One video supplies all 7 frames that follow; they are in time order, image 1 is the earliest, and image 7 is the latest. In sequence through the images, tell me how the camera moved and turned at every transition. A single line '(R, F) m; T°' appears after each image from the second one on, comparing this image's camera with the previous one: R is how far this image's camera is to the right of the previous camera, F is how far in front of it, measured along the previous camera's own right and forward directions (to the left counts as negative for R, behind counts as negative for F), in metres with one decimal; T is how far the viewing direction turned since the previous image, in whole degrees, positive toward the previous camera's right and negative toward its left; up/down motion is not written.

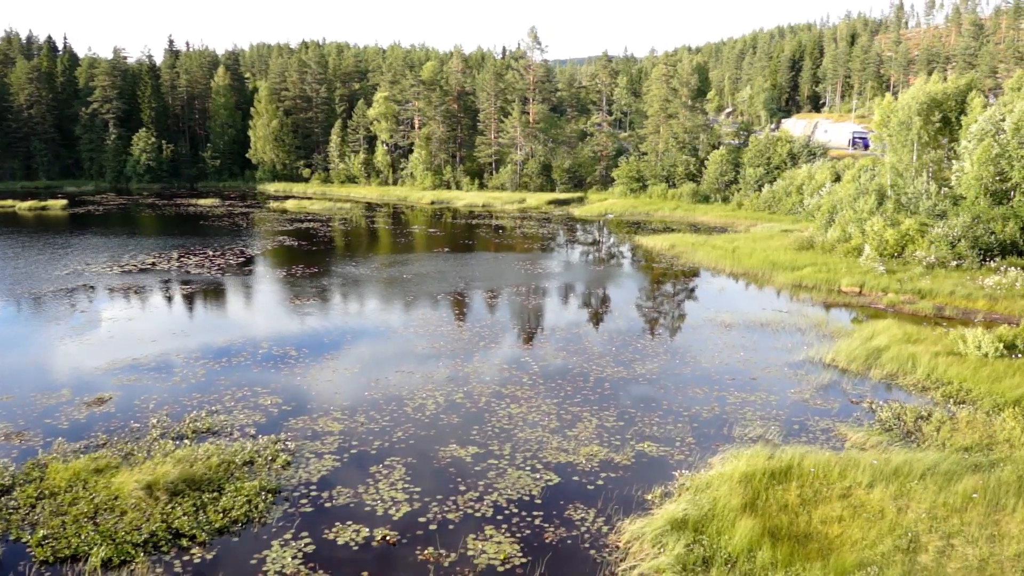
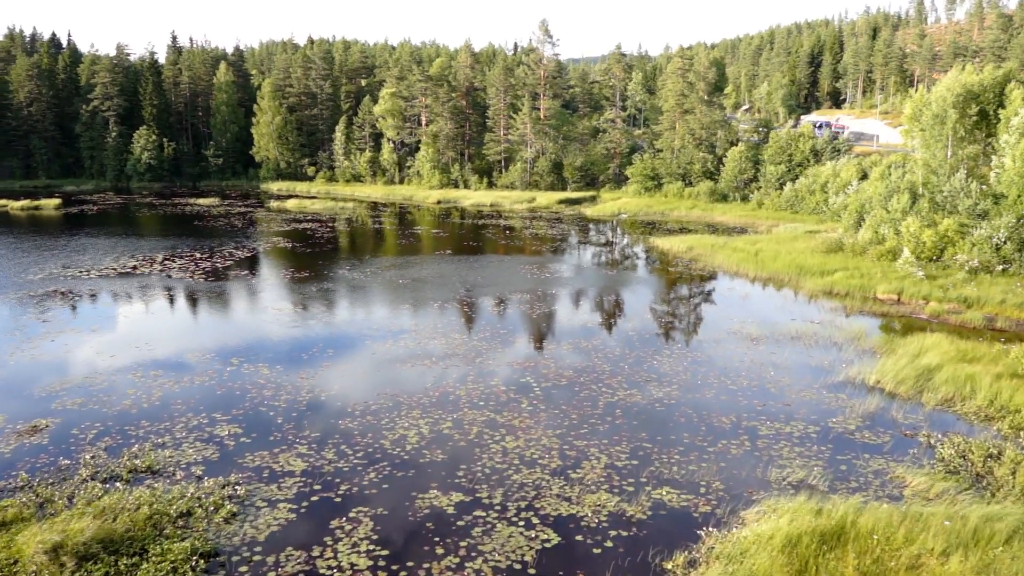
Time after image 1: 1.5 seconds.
(+0.3, +2.2) m; -1°
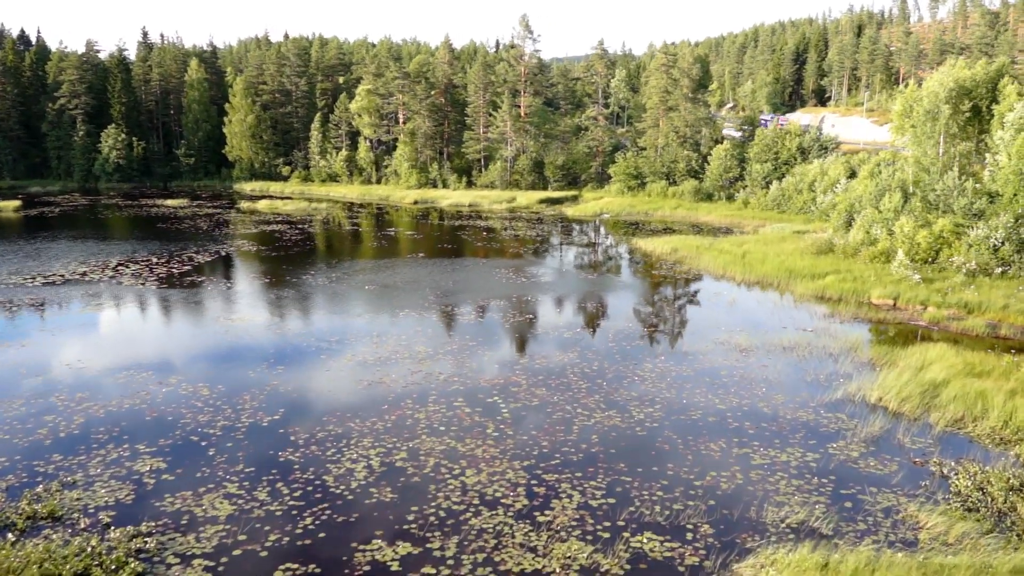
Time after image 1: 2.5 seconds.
(+0.3, +1.5) m; +1°
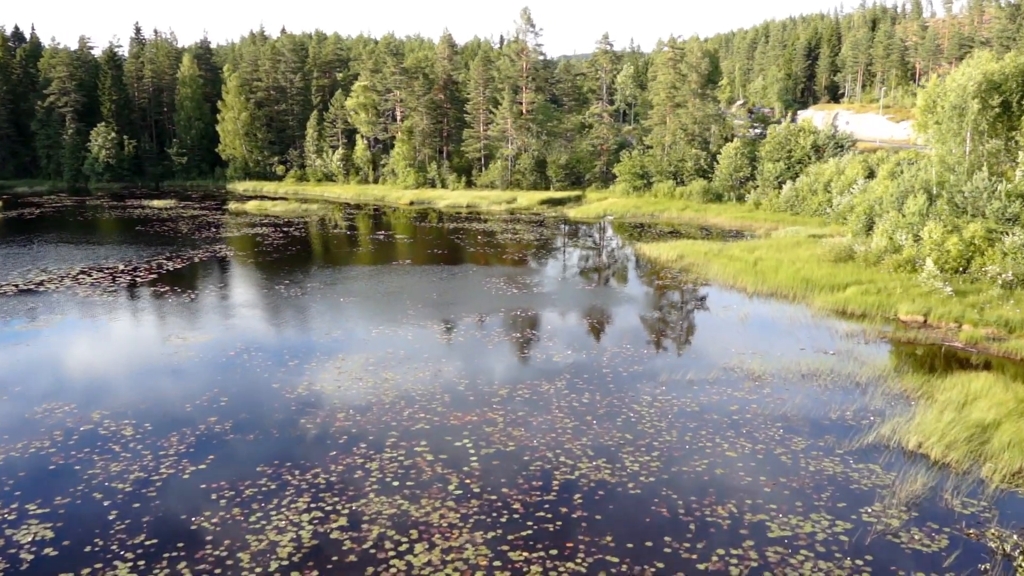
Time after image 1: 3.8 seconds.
(+0.5, +2.2) m; -1°
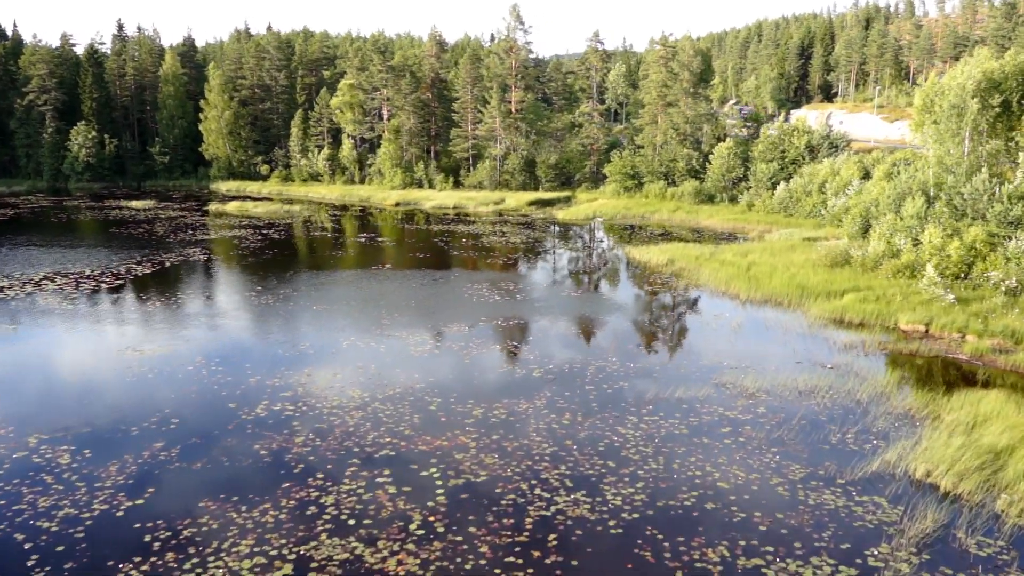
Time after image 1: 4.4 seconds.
(+0.3, +1.1) m; 0°
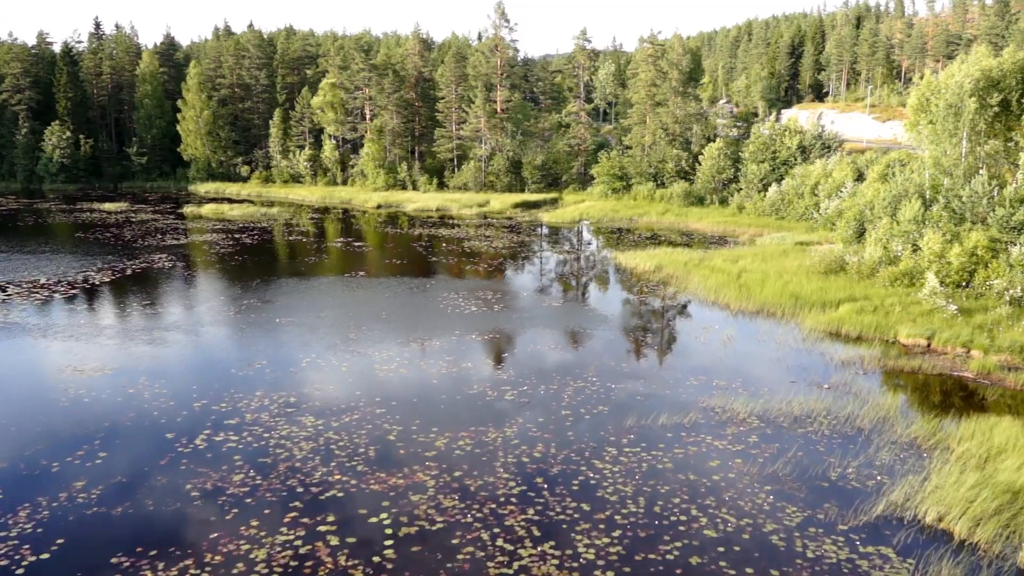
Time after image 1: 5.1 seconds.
(+0.4, +1.3) m; +1°
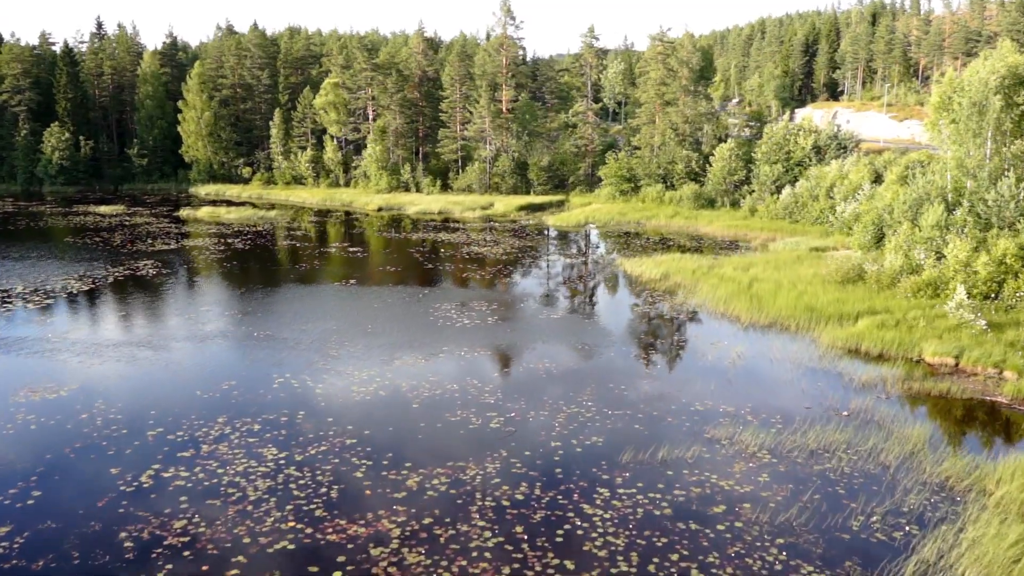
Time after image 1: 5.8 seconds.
(+0.4, +1.3) m; -1°
